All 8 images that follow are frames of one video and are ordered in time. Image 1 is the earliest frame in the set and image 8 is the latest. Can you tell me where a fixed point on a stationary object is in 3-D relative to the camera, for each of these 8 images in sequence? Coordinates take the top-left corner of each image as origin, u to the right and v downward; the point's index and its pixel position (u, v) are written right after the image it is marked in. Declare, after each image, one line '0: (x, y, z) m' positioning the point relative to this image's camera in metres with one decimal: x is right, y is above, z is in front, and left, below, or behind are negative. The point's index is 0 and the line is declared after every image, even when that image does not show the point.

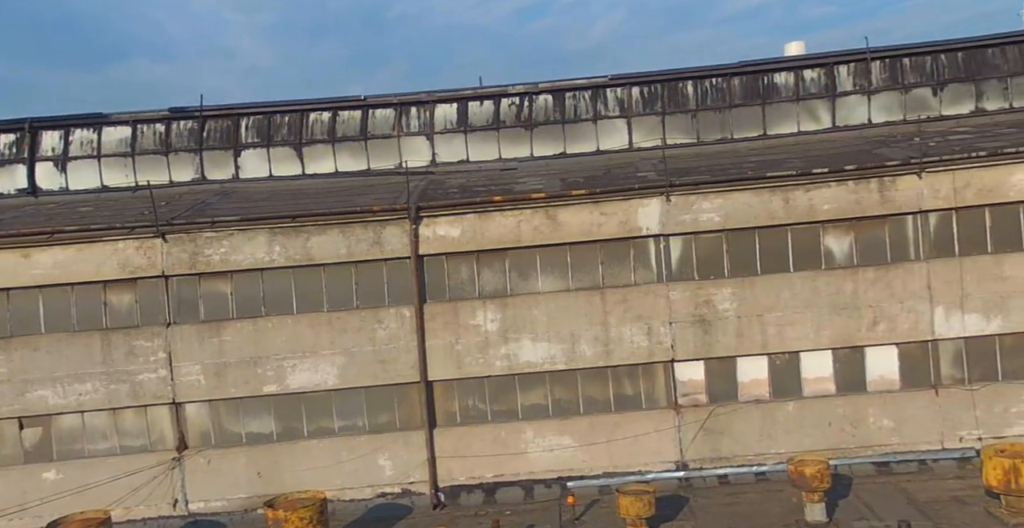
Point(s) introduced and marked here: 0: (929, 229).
0: (+8.9, +0.8, +20.2) m
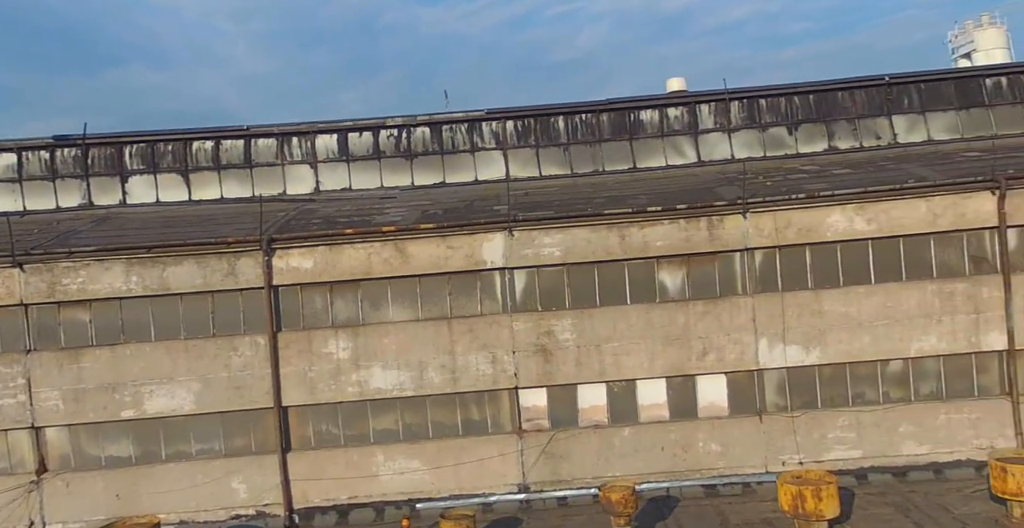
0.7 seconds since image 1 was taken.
0: (+5.5, 0.0, +21.5) m
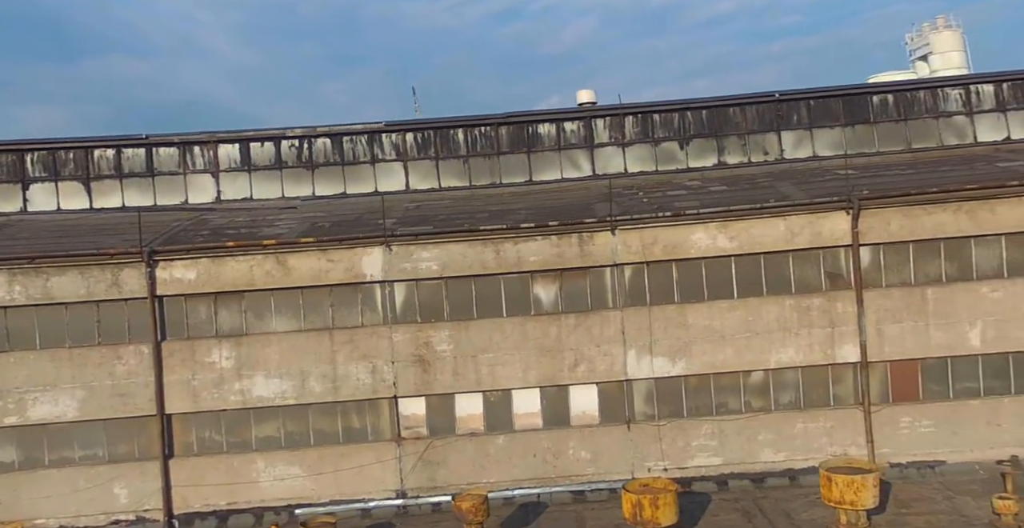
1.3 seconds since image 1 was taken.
0: (+2.7, -0.4, +22.3) m
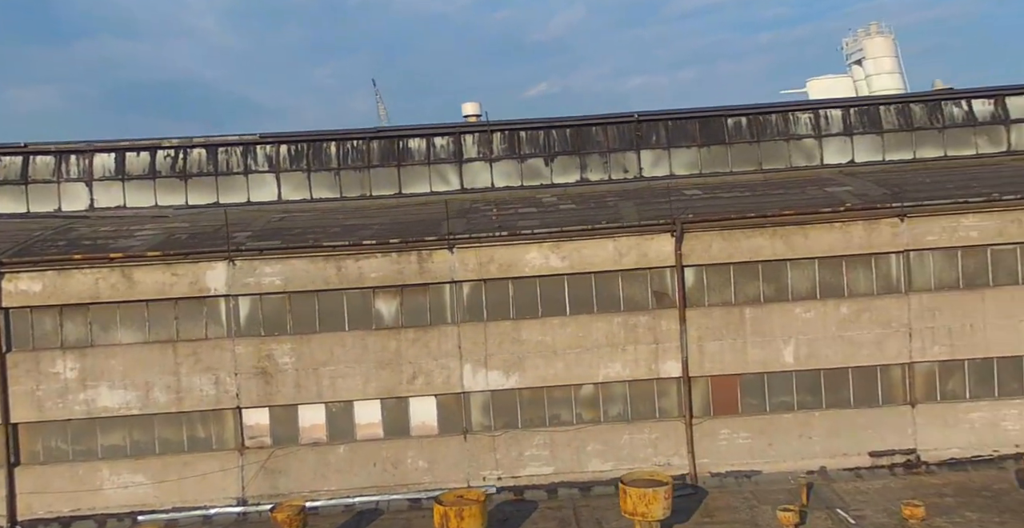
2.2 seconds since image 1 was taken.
0: (-1.2, -0.8, +23.3) m
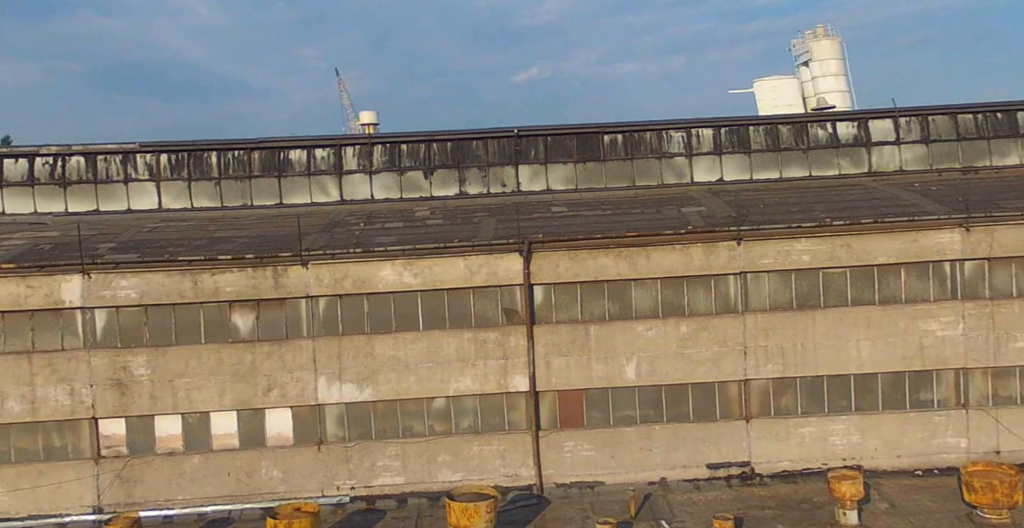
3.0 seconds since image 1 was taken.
0: (-4.9, -1.2, +23.9) m
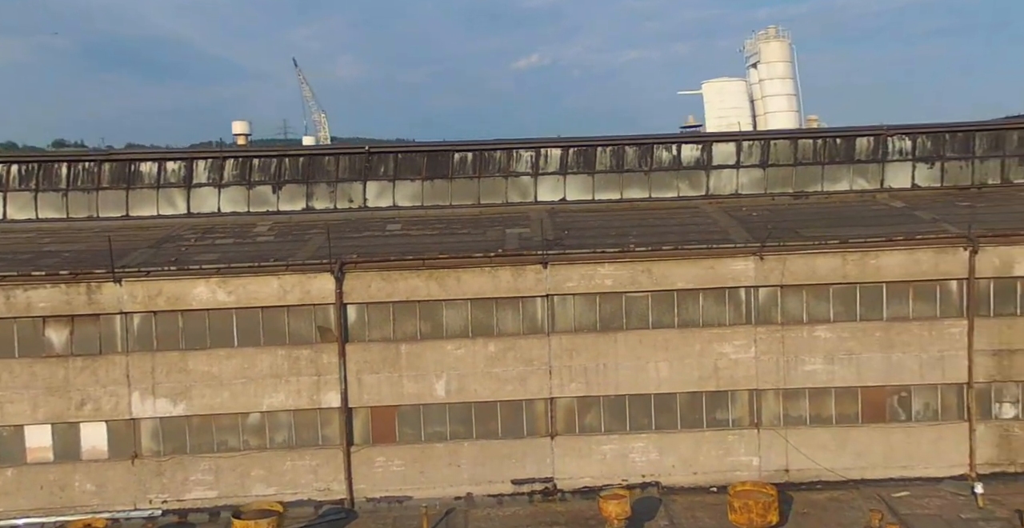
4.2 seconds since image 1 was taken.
0: (-9.8, -1.6, +24.3) m
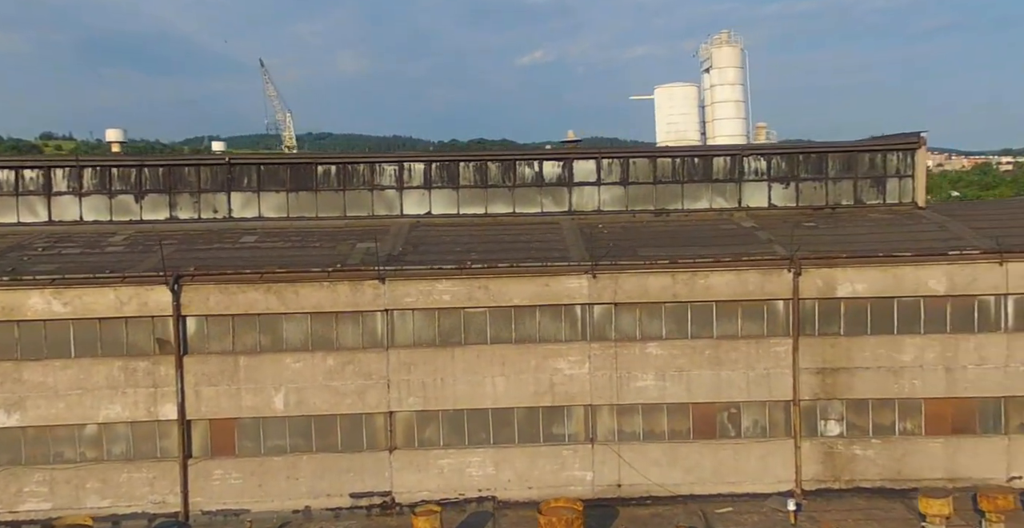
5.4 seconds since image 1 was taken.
0: (-14.0, -1.9, +24.1) m
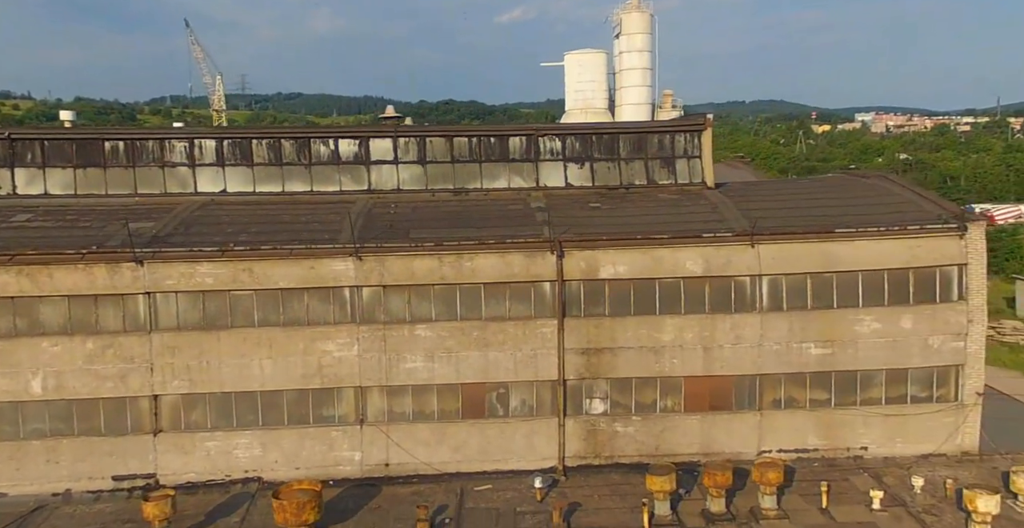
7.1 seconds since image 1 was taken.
0: (-20.0, -1.5, +23.1) m
